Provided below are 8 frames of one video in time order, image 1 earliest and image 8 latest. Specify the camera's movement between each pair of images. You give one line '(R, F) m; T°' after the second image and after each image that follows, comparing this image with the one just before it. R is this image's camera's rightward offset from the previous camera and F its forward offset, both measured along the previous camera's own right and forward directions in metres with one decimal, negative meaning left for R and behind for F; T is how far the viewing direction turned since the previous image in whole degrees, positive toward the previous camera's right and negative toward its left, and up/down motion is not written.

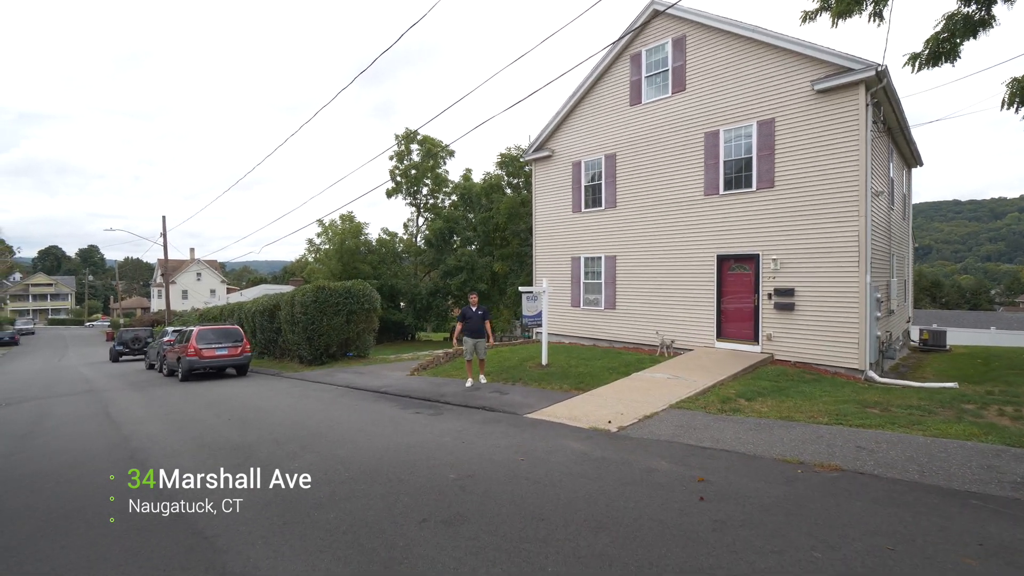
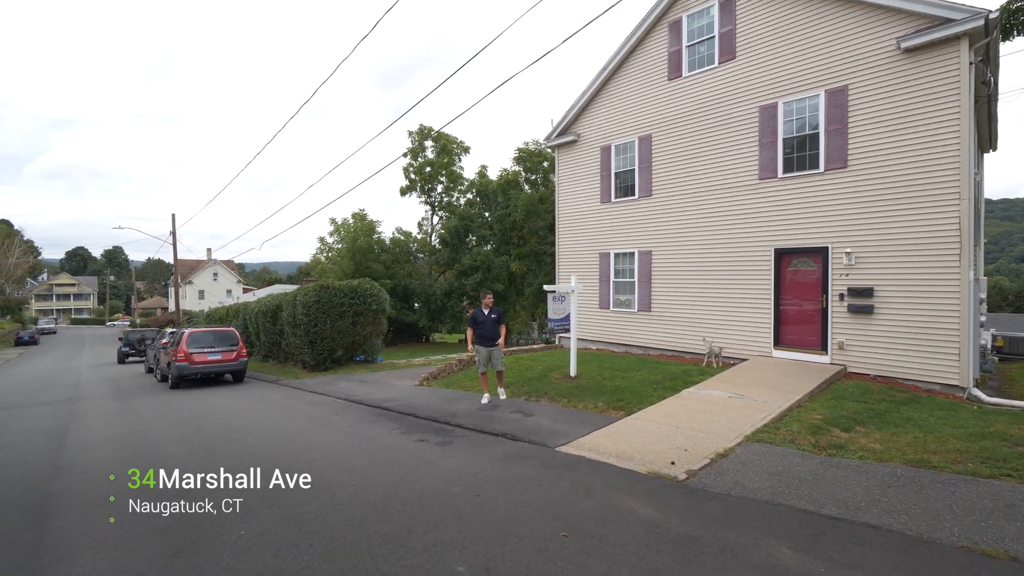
(-0.2, +1.7) m; -2°
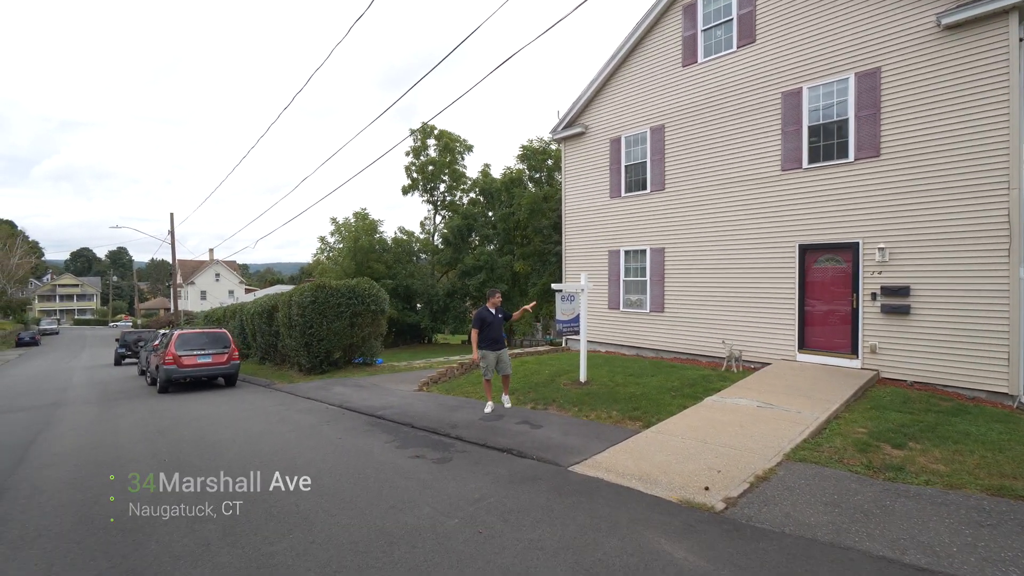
(0.0, +0.7) m; 0°
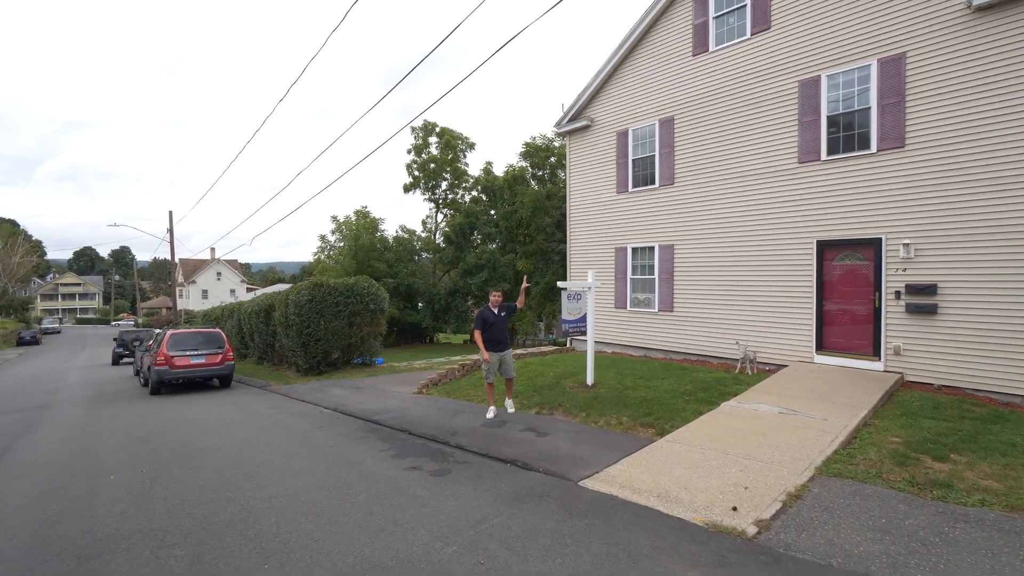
(0.0, +0.5) m; 0°
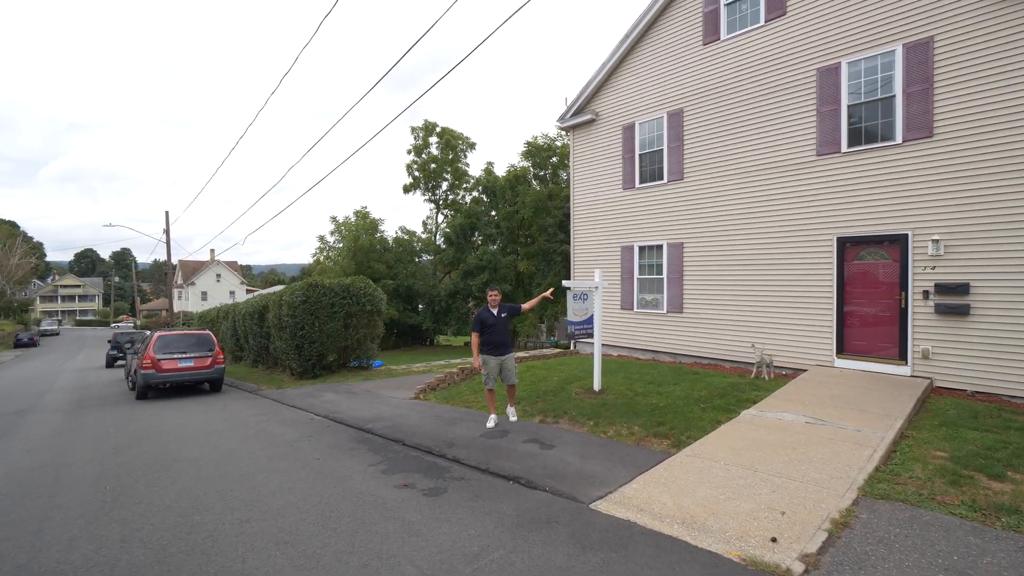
(0.0, +0.6) m; 0°
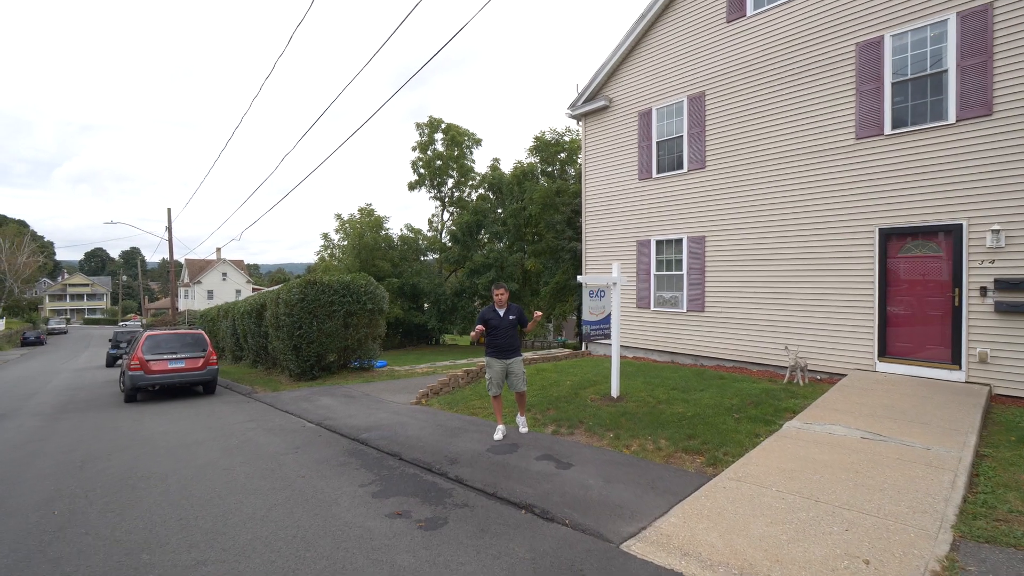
(-0.1, +0.8) m; -1°
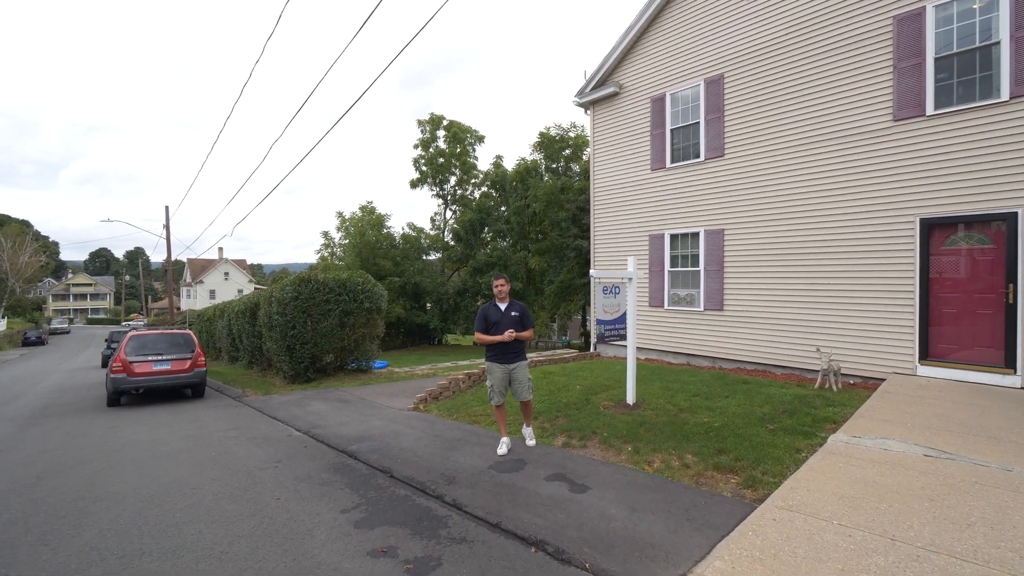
(0.0, +0.7) m; 0°
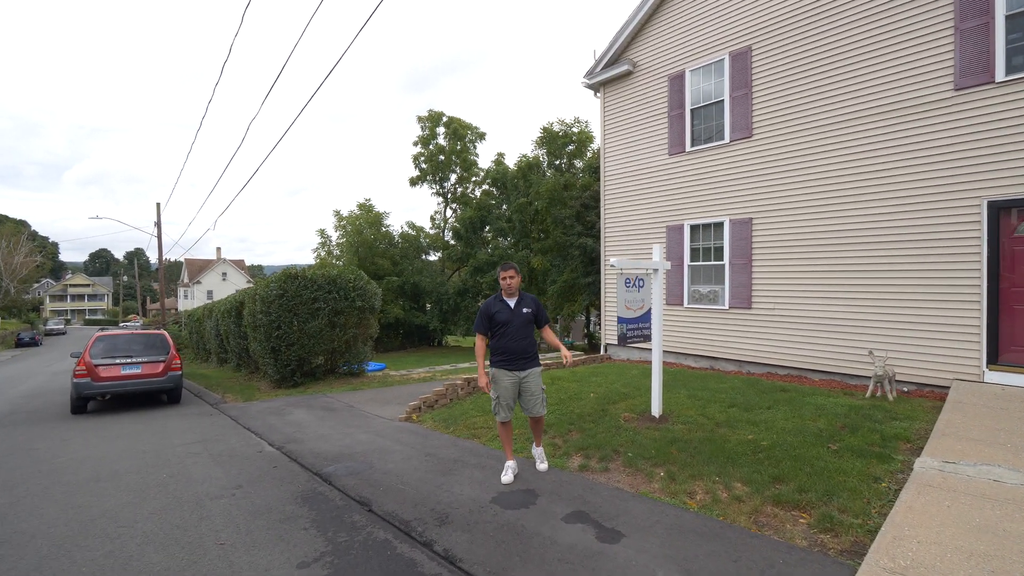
(-0.1, +1.0) m; 0°
